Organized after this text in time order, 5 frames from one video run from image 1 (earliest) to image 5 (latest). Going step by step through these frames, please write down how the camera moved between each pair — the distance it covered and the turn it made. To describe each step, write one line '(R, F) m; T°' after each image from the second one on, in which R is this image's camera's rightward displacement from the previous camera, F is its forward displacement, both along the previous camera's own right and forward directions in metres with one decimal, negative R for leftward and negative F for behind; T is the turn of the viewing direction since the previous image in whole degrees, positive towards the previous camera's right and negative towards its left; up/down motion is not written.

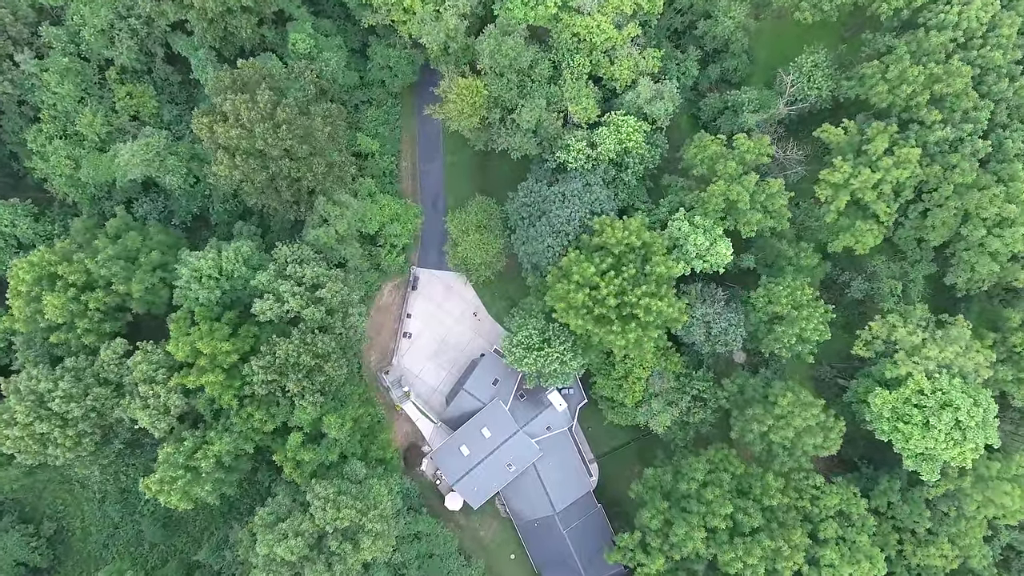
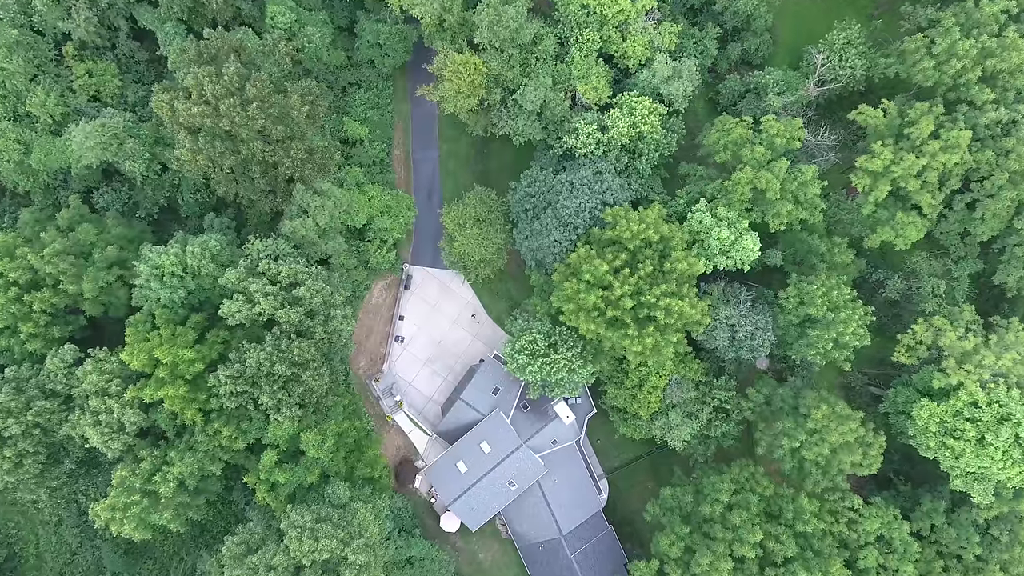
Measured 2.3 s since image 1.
(-0.1, +4.0) m; 0°
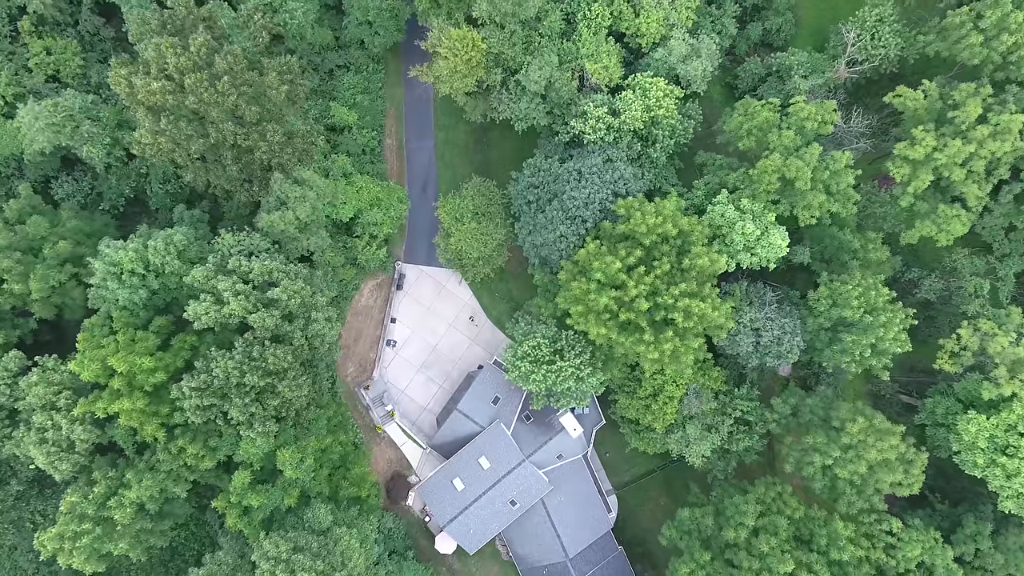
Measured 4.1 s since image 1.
(-0.1, +3.3) m; 0°
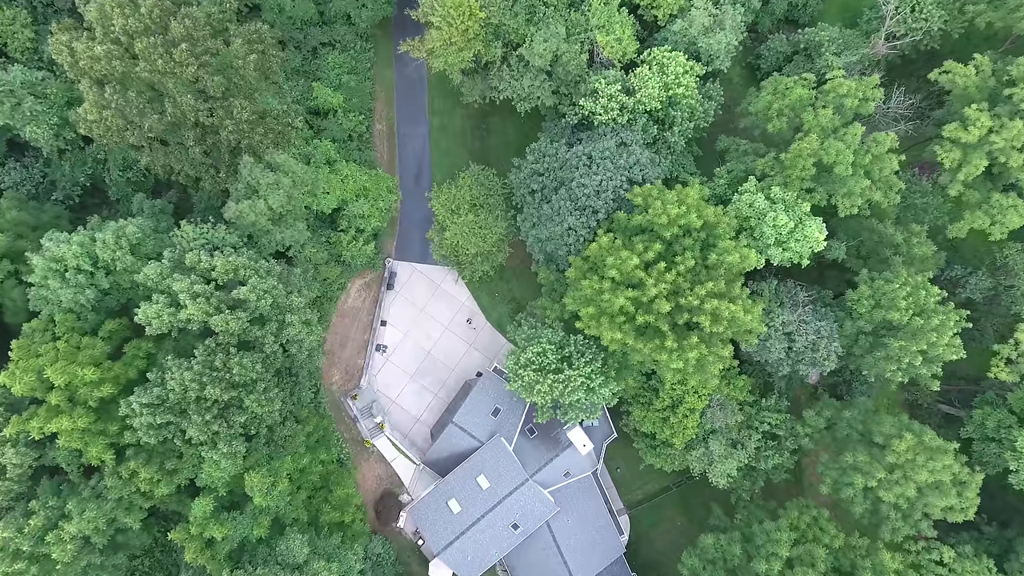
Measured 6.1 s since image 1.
(-0.1, +3.5) m; 0°
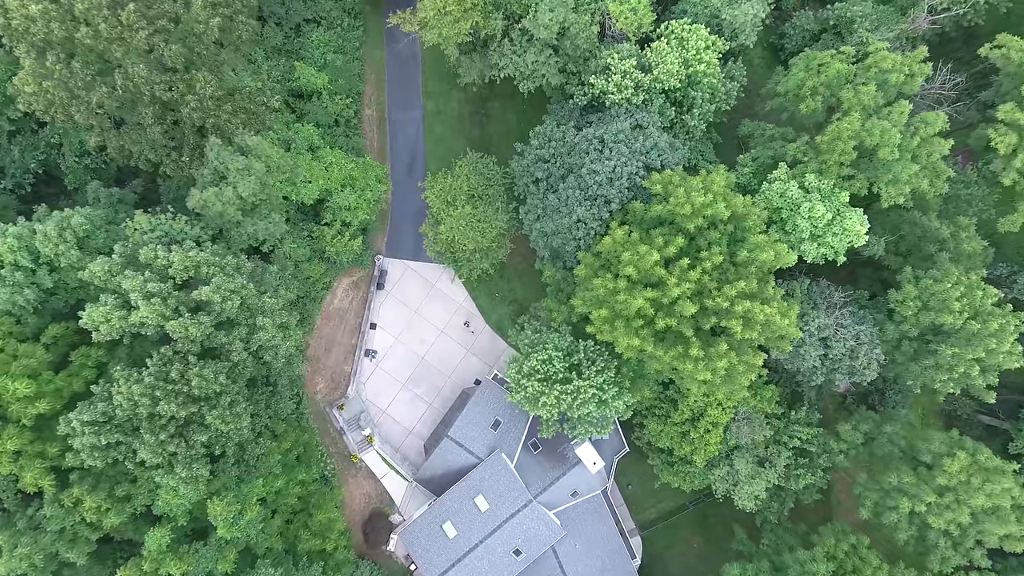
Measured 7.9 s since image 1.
(-0.1, +3.1) m; 0°
